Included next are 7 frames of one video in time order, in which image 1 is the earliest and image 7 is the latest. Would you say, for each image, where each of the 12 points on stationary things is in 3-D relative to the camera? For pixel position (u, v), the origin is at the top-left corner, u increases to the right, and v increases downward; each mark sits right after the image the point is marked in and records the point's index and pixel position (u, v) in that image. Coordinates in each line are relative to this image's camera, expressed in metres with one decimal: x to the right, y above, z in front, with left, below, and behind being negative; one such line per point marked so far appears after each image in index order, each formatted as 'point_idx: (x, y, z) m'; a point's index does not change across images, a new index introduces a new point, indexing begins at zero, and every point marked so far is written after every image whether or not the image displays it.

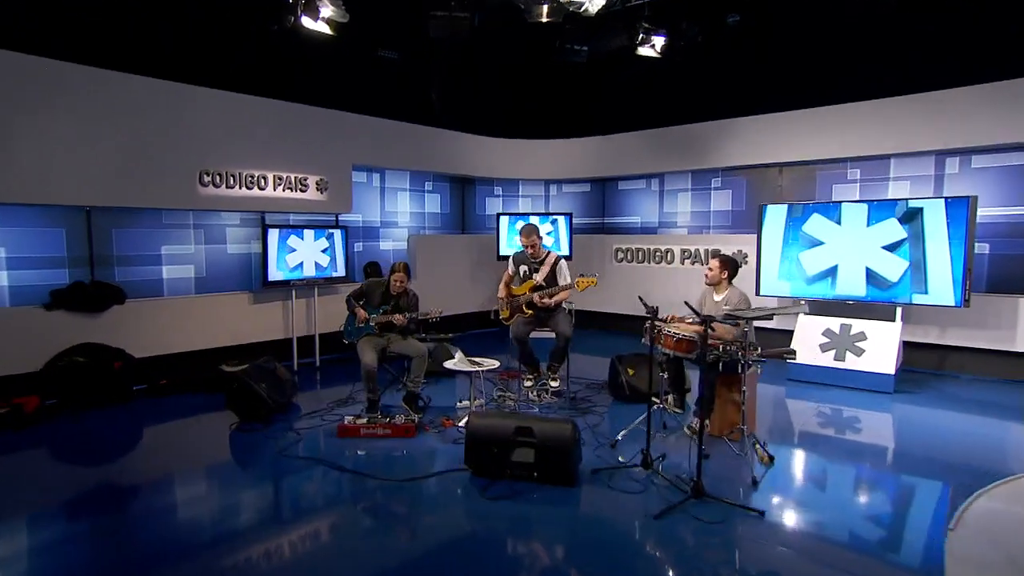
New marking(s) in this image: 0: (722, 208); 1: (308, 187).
0: (+2.1, +0.8, +7.8) m
1: (-1.8, +0.9, +7.3) m
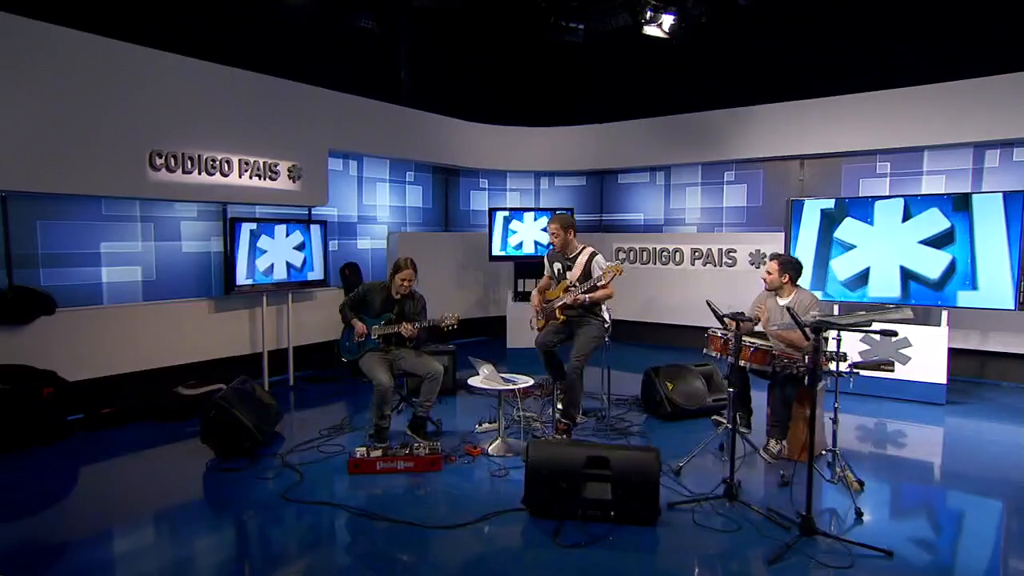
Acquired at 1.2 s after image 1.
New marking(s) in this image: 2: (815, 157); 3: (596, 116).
0: (+2.0, +0.7, +7.2) m
1: (-1.8, +0.8, +6.2) m
2: (+2.5, +1.1, +6.8) m
3: (+0.9, +1.8, +8.4) m
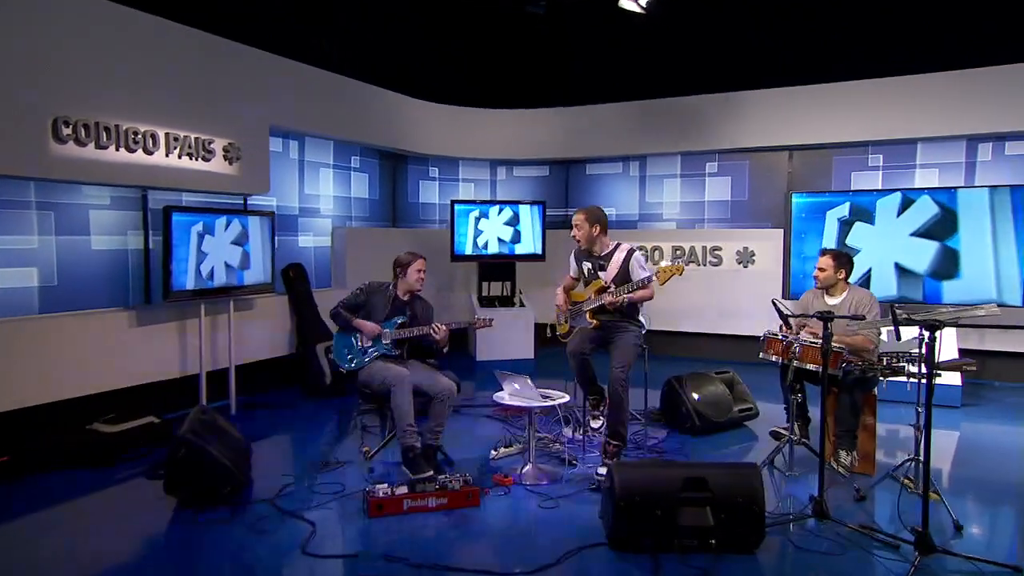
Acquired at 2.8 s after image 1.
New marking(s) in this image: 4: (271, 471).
0: (+1.7, +0.7, +6.7) m
1: (-1.8, +0.8, +5.0) m
2: (+2.3, +1.1, +6.4) m
3: (+0.4, +1.7, +7.6) m
4: (-1.2, -0.9, +4.1) m
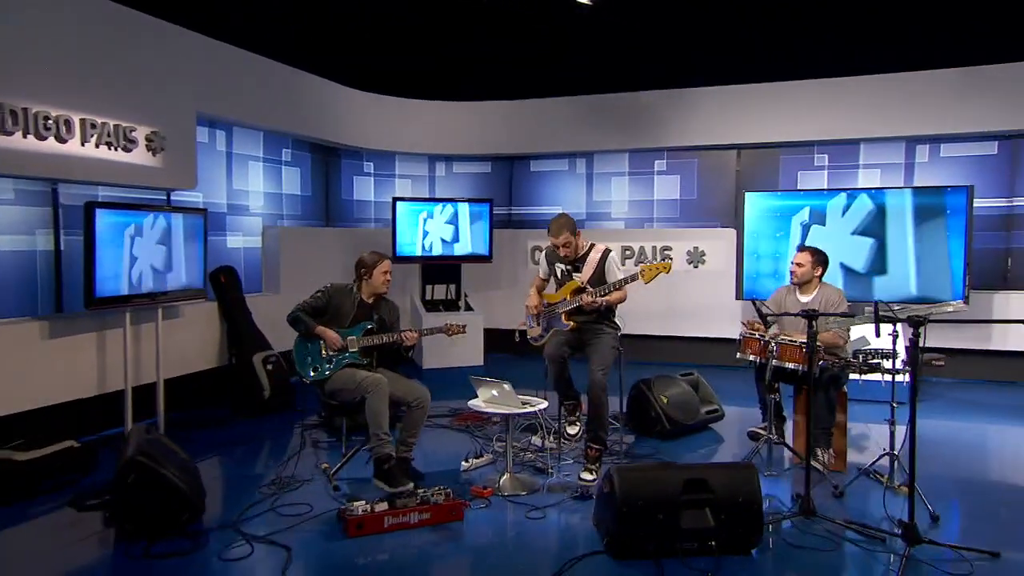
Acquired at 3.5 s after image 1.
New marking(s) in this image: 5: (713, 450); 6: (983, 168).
0: (+1.2, +0.7, +6.6) m
1: (-2.0, +0.8, +4.4) m
2: (+1.9, +1.1, +6.3) m
3: (-0.2, +1.7, +7.3) m
4: (-1.3, -0.9, +3.7) m
5: (+1.1, -0.9, +4.6) m
6: (+3.4, +0.9, +5.9) m
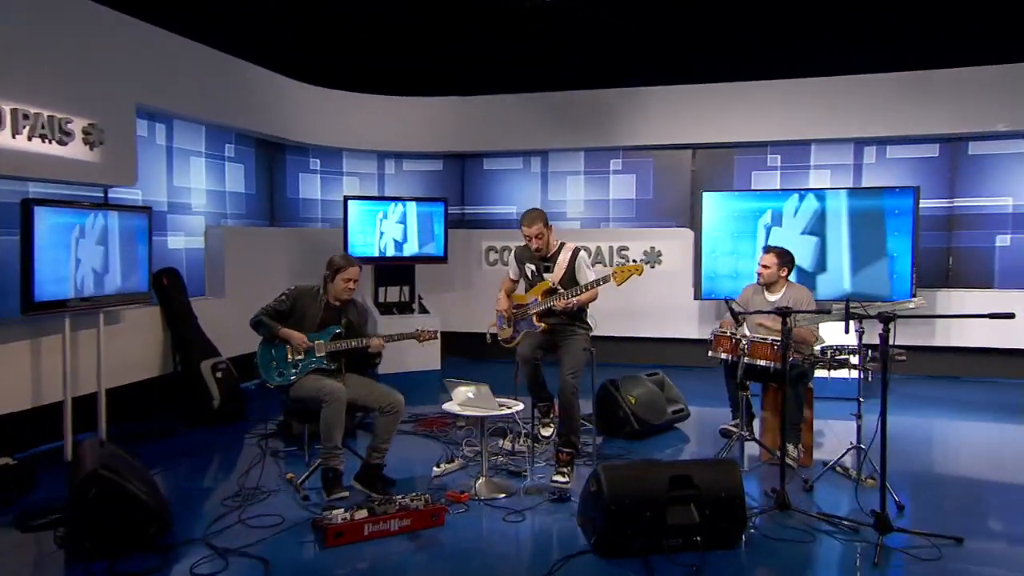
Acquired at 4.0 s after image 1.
0: (+0.9, +0.7, +6.5) m
1: (-2.2, +0.8, +4.1) m
2: (+1.5, +1.1, +6.3) m
3: (-0.6, +1.7, +7.2) m
4: (-1.4, -0.9, +3.4) m
5: (+0.9, -0.9, +4.5) m
6: (+3.1, +0.9, +6.0) m
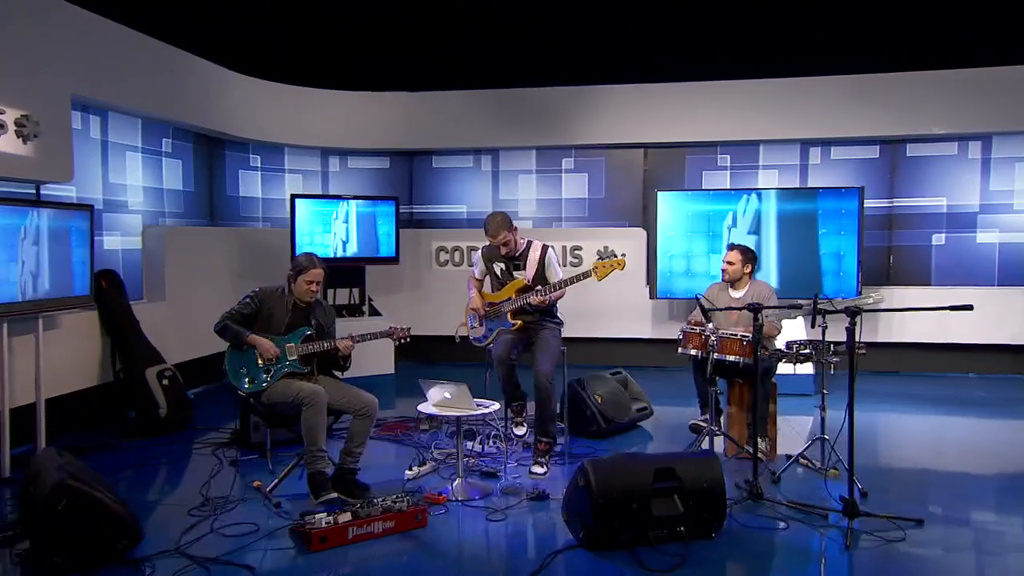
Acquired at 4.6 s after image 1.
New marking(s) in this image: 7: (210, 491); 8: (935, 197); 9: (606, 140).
0: (+0.5, +0.7, +6.5) m
1: (-2.3, +0.7, +3.8) m
2: (+1.1, +1.1, +6.3) m
3: (-1.1, +1.7, +7.0) m
4: (-1.5, -0.9, +3.1) m
5: (+0.7, -0.9, +4.5) m
6: (+2.7, +0.9, +6.2) m
7: (-1.3, -0.9, +3.5) m
8: (+3.2, +0.7, +6.1) m
9: (+0.7, +1.1, +6.3) m
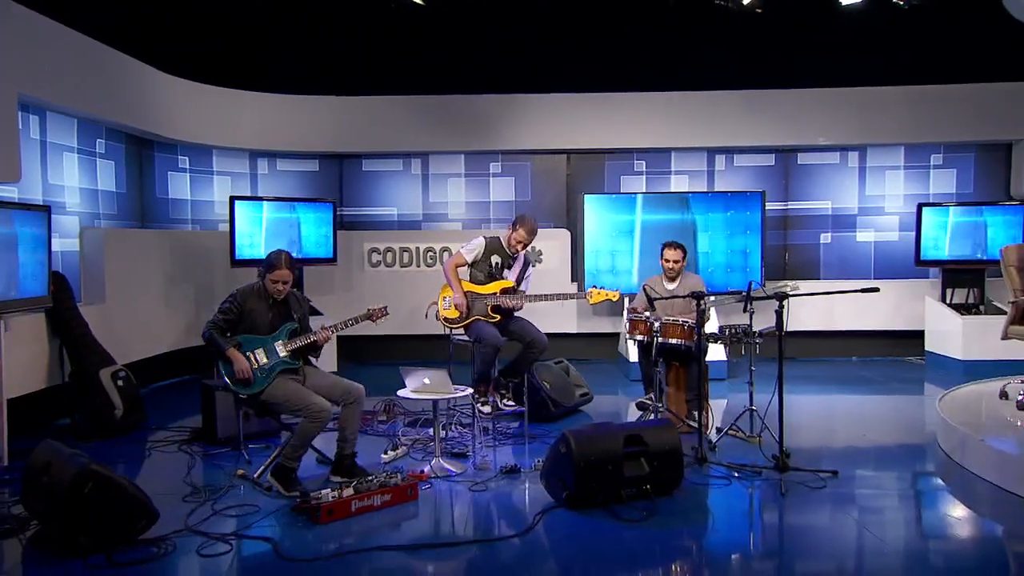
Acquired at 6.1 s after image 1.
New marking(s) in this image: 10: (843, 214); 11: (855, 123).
0: (-0.1, +0.7, +6.8) m
1: (-2.5, +0.7, +3.7) m
2: (+0.6, +1.1, +6.8) m
3: (-1.7, +1.7, +7.1) m
4: (-1.5, -0.9, +3.2) m
5: (+0.5, -0.8, +4.9) m
6: (+2.1, +0.9, +6.9) m
7: (-1.4, -0.9, +3.6) m
8: (+2.6, +0.7, +6.9) m
9: (+0.1, +1.1, +6.6) m
10: (+2.8, +0.6, +6.9) m
11: (+2.8, +1.3, +6.6) m
